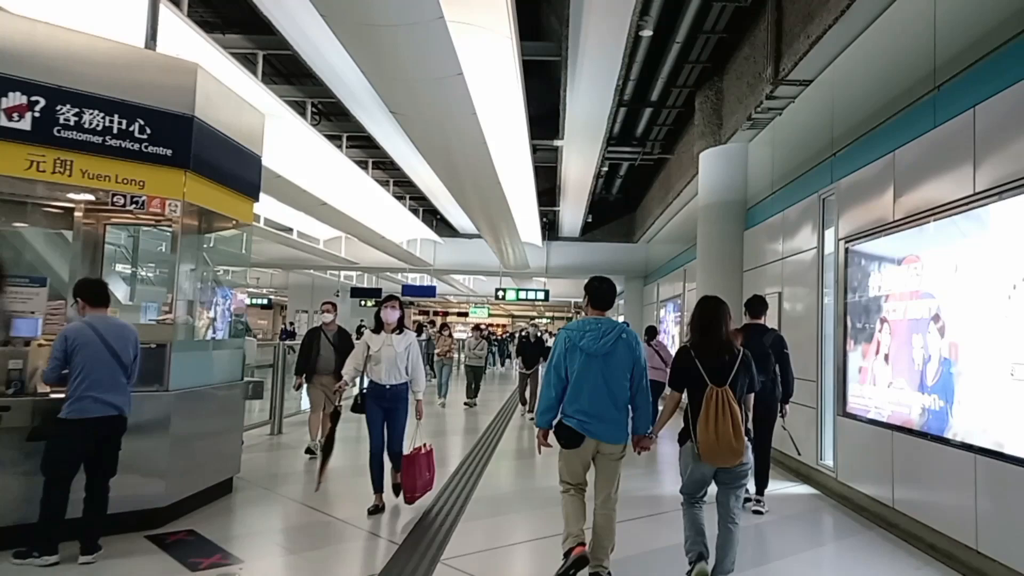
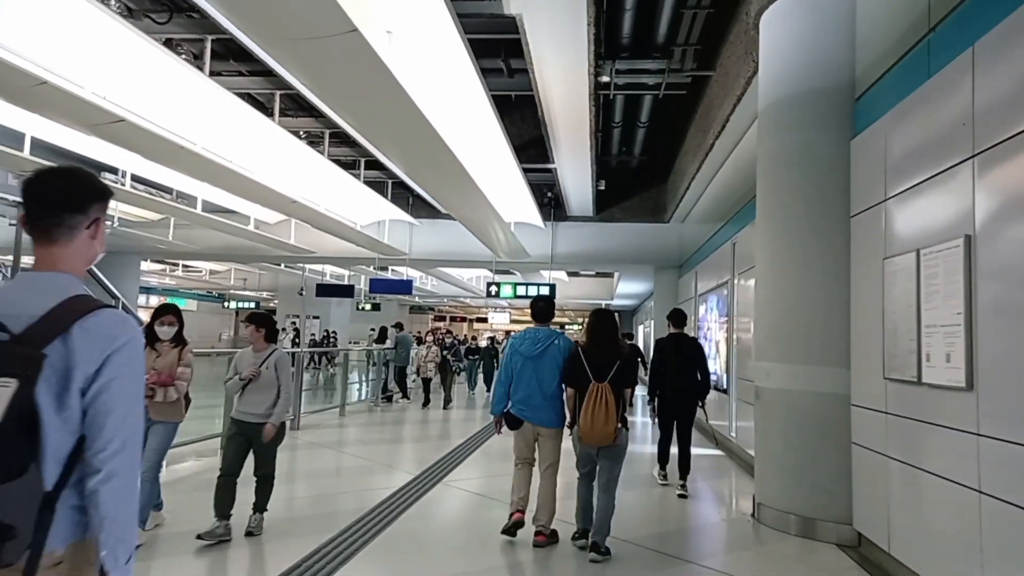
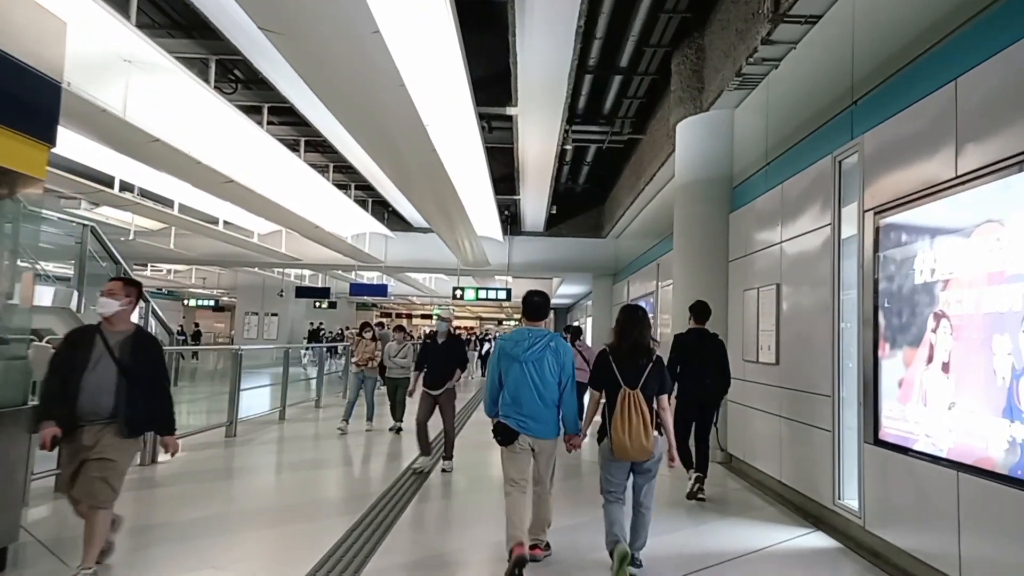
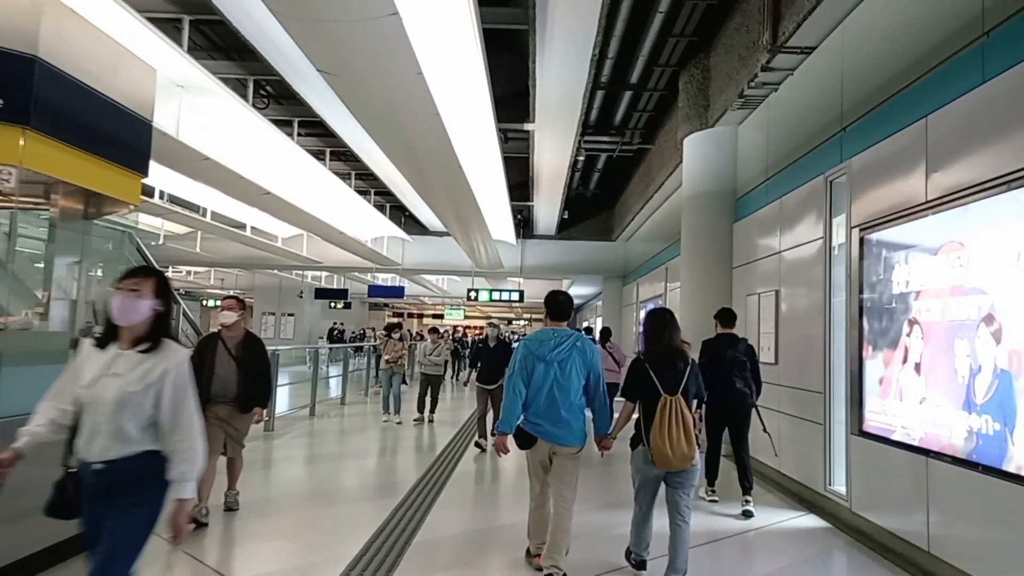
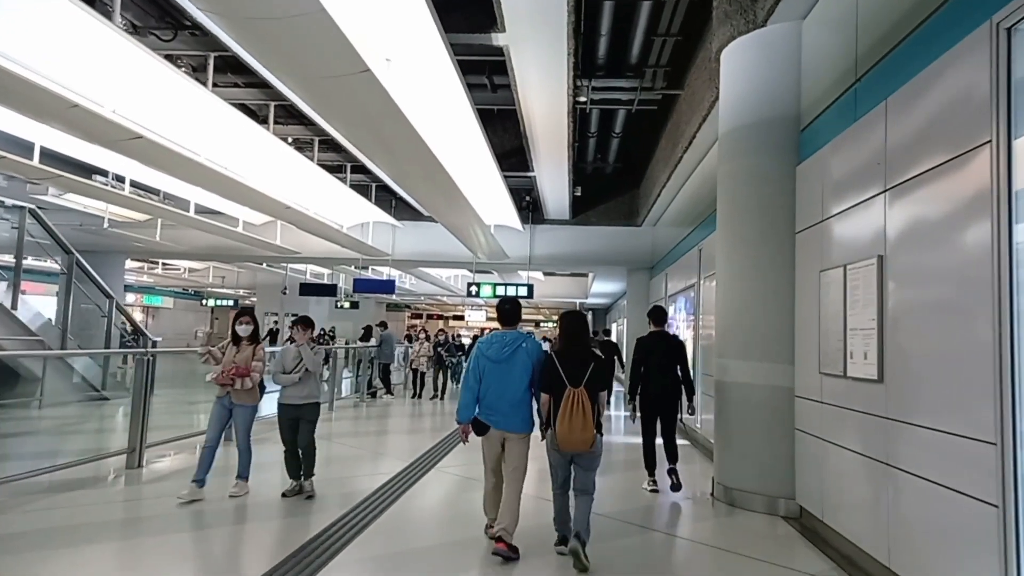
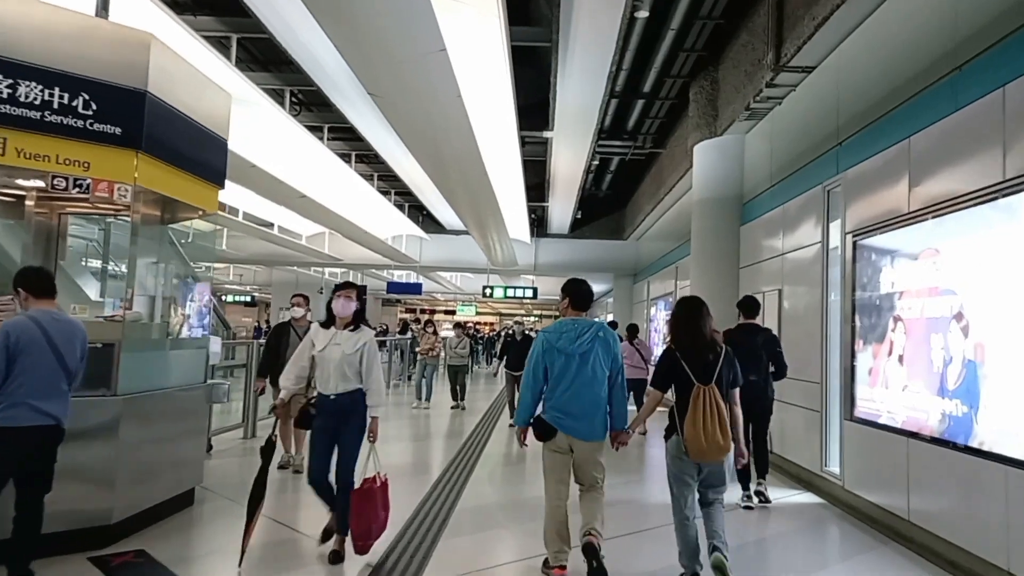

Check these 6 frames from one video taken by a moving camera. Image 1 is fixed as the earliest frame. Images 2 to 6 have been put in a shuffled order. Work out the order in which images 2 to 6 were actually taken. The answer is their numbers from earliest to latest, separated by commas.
6, 4, 3, 5, 2
